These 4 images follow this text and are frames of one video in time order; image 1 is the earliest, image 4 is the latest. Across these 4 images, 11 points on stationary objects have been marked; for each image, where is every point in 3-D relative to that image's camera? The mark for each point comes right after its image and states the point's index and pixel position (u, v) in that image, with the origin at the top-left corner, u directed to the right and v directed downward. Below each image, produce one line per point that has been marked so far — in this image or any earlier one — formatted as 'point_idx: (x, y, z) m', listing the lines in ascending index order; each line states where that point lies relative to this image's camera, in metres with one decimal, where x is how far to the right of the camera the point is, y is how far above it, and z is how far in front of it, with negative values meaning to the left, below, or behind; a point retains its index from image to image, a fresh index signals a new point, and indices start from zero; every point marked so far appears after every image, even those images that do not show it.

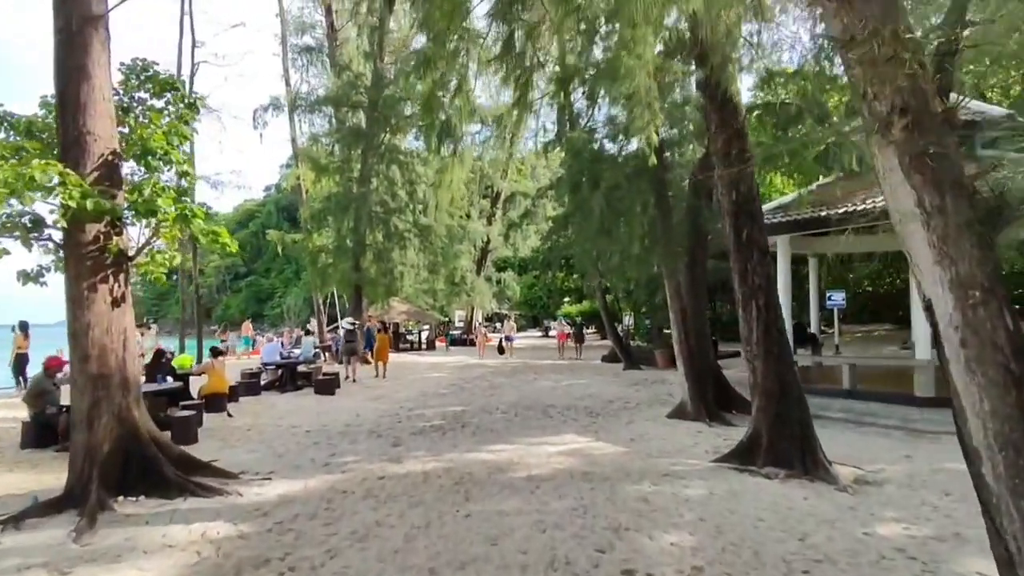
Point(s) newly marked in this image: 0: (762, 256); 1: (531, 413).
0: (+3.3, +0.4, +7.9) m
1: (+0.4, -2.5, +12.0) m
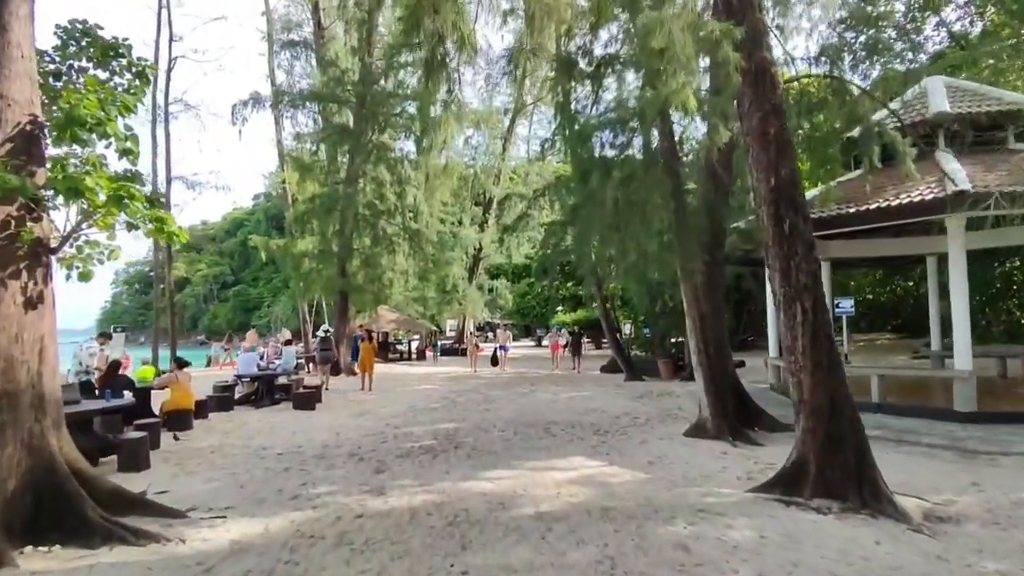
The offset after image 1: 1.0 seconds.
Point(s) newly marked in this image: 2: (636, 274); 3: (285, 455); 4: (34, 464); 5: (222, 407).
0: (+3.3, +0.4, +6.8) m
1: (+0.3, -2.5, +10.8) m
2: (+2.2, +0.3, +11.0) m
3: (-3.4, -2.5, +9.1) m
4: (-4.1, -1.5, +5.2) m
5: (-6.4, -2.6, +13.5) m
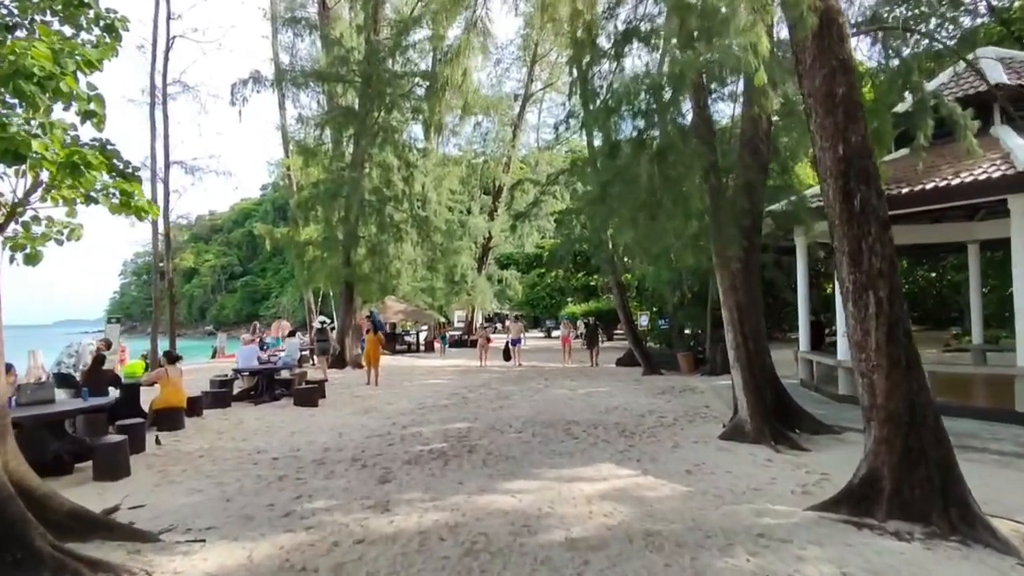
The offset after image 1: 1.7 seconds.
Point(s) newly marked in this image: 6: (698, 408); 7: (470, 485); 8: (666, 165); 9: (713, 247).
0: (+3.5, +0.6, +5.8) m
1: (+0.6, -2.4, +9.9) m
2: (+2.5, +0.5, +10.0) m
3: (-3.1, -2.3, +8.2) m
4: (-3.9, -1.4, +4.4) m
5: (-6.1, -2.4, +12.7) m
6: (+3.9, -2.5, +12.8) m
7: (-0.5, -2.2, +6.9) m
8: (+2.1, +1.6, +8.0) m
9: (+3.0, +0.6, +9.1) m
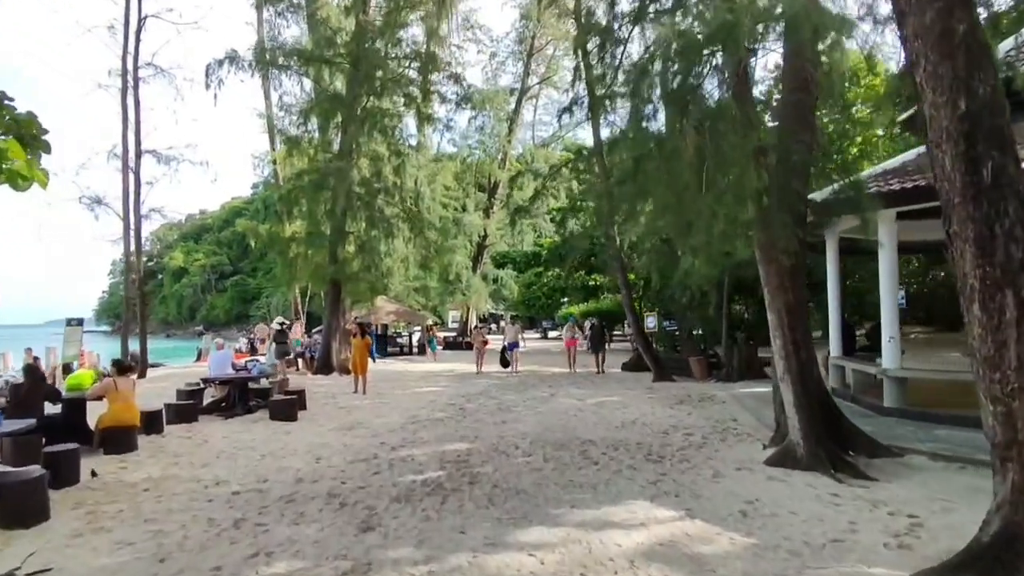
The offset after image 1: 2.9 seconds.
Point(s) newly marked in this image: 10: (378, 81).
0: (+3.7, +0.6, +4.4) m
1: (+0.7, -2.3, +8.4) m
2: (+2.6, +0.5, +8.6) m
3: (-3.0, -2.3, +6.7) m
4: (-3.7, -1.4, +2.9) m
5: (-6.0, -2.4, +11.2) m
6: (+4.0, -2.5, +11.4) m
7: (-0.4, -2.2, +5.5) m
8: (+2.2, +1.7, +6.6) m
9: (+3.1, +0.6, +7.7) m
10: (-4.2, +6.5, +19.0) m
